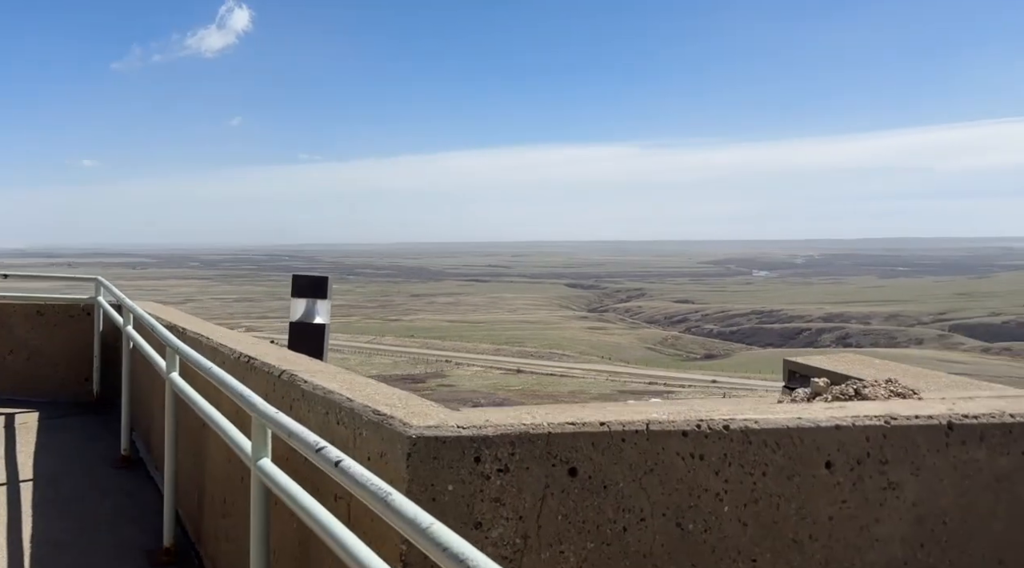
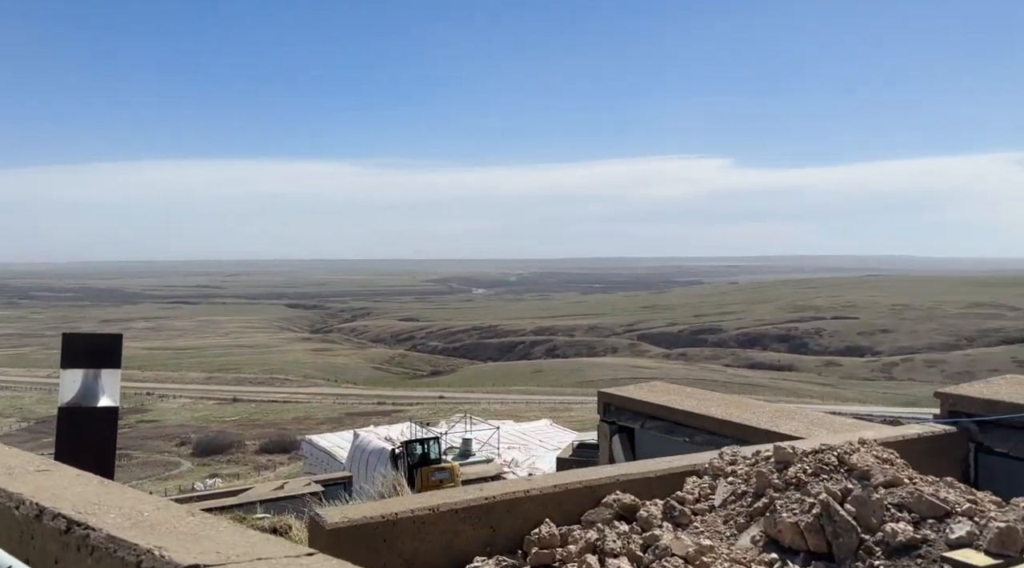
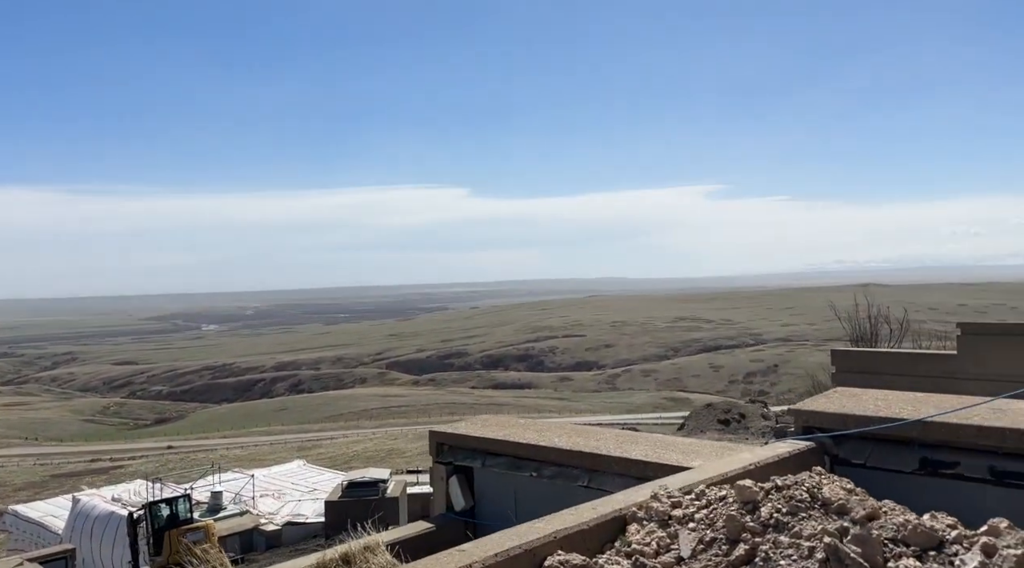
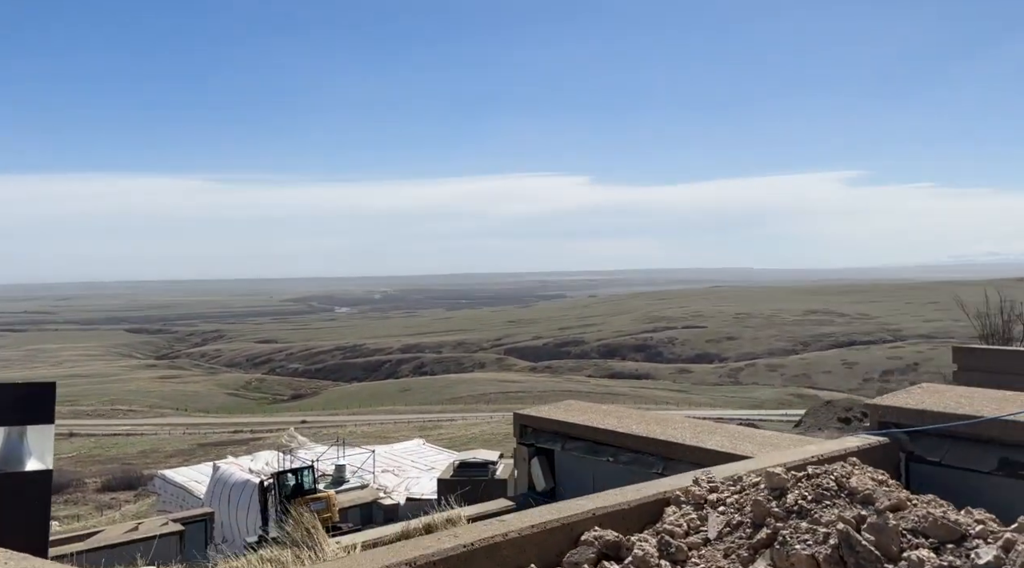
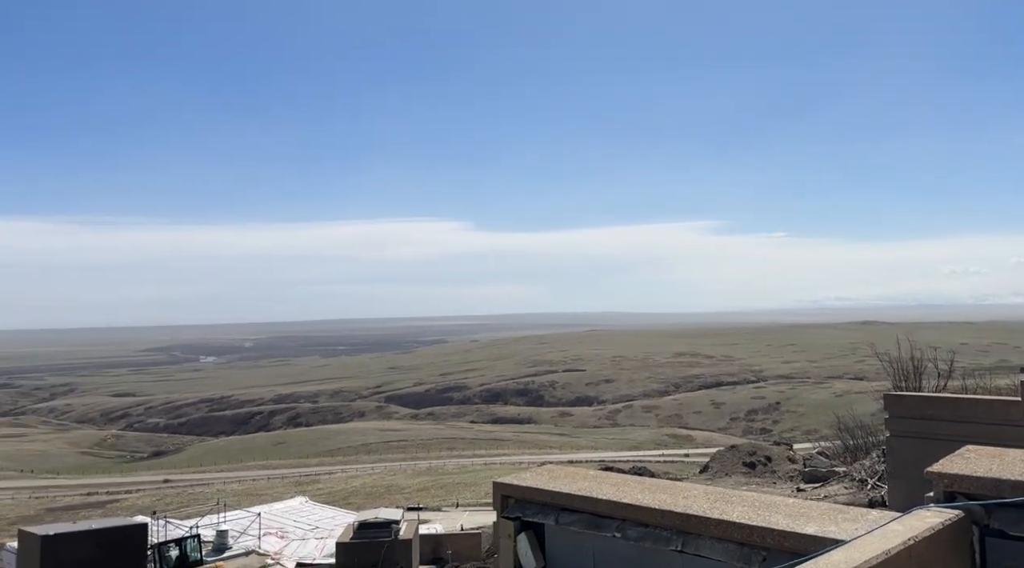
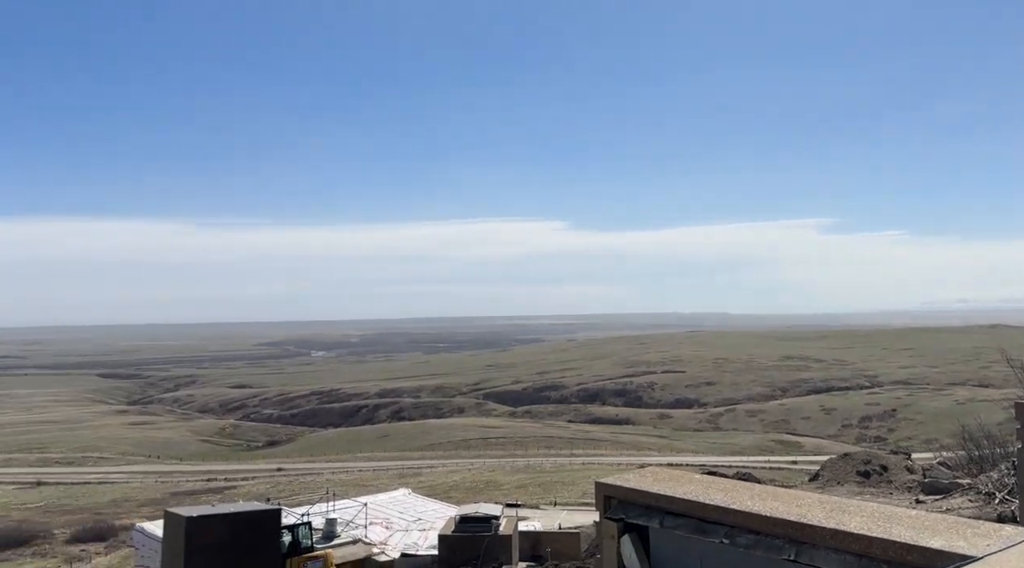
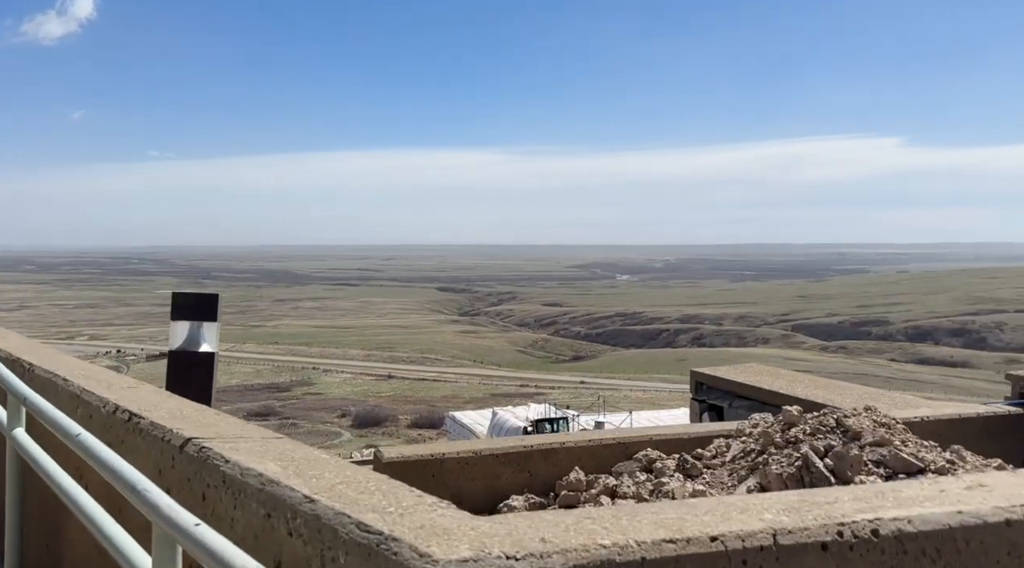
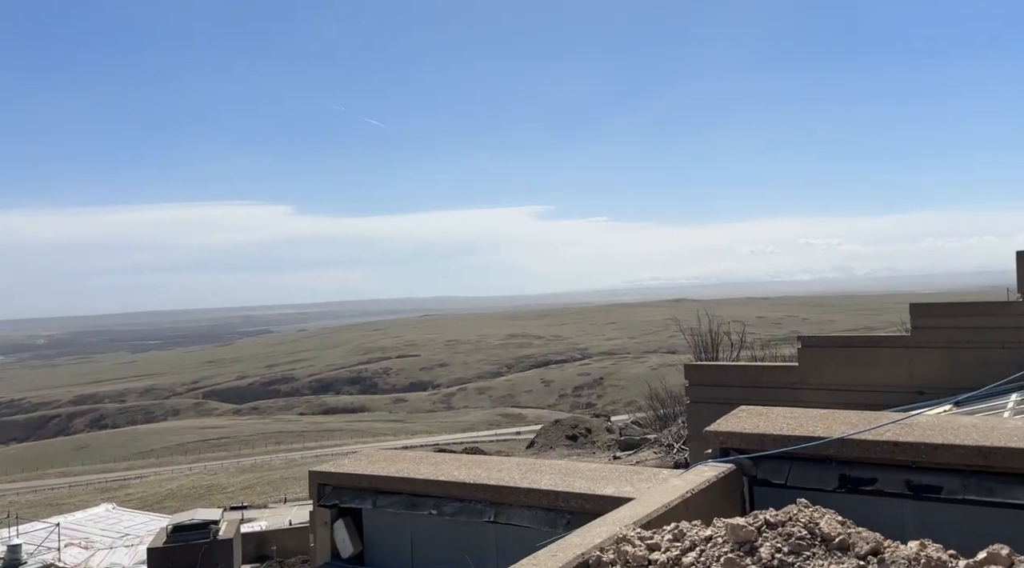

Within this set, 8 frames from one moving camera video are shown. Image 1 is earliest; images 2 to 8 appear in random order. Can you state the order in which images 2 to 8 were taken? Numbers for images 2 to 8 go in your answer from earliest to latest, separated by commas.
7, 2, 4, 3, 8, 5, 6
